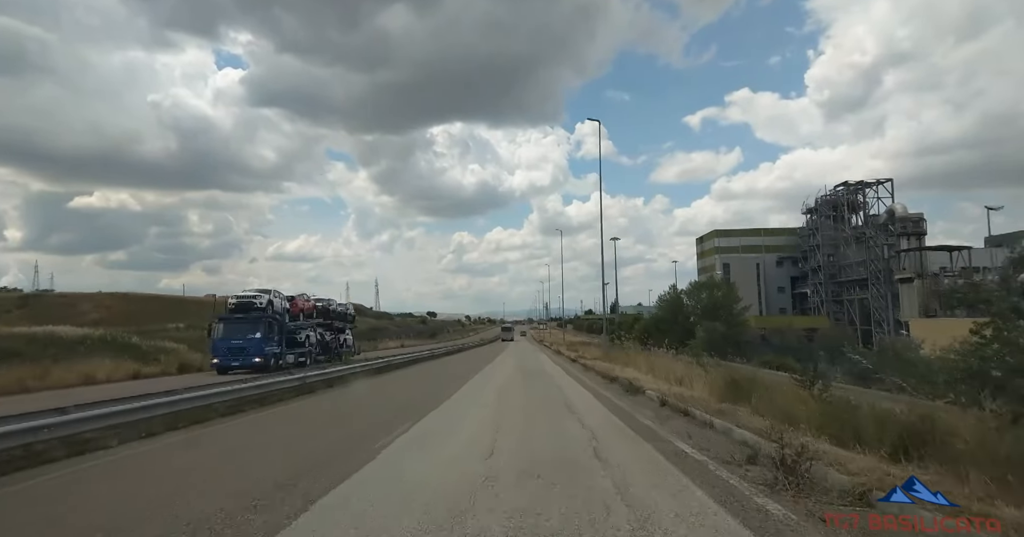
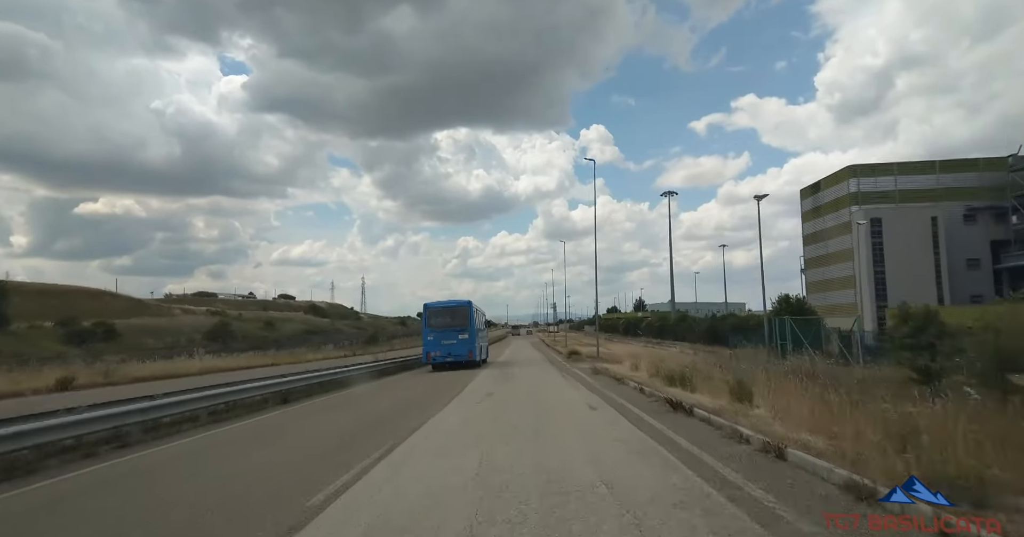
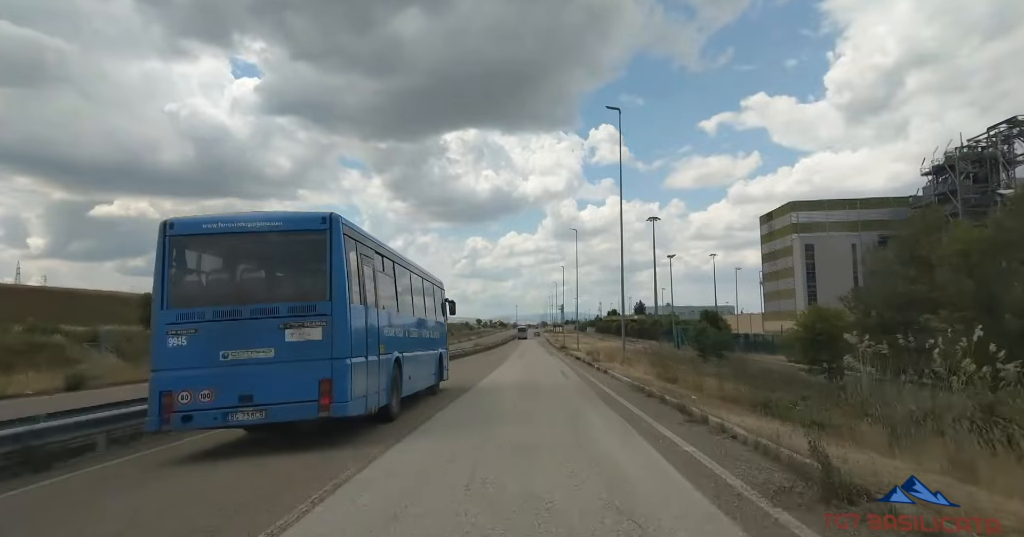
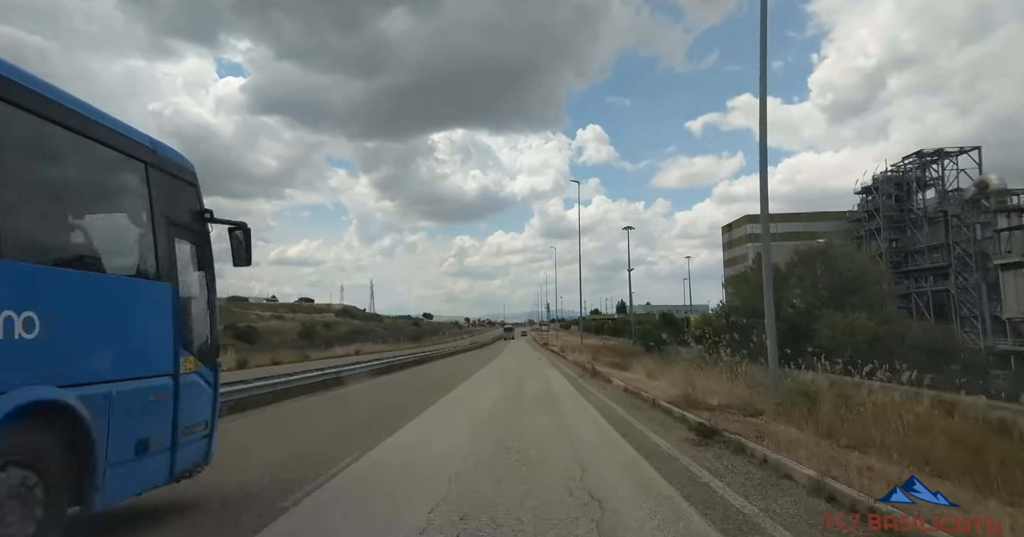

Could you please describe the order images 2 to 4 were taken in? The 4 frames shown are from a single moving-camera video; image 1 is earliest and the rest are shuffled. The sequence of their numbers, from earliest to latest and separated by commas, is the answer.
4, 3, 2
